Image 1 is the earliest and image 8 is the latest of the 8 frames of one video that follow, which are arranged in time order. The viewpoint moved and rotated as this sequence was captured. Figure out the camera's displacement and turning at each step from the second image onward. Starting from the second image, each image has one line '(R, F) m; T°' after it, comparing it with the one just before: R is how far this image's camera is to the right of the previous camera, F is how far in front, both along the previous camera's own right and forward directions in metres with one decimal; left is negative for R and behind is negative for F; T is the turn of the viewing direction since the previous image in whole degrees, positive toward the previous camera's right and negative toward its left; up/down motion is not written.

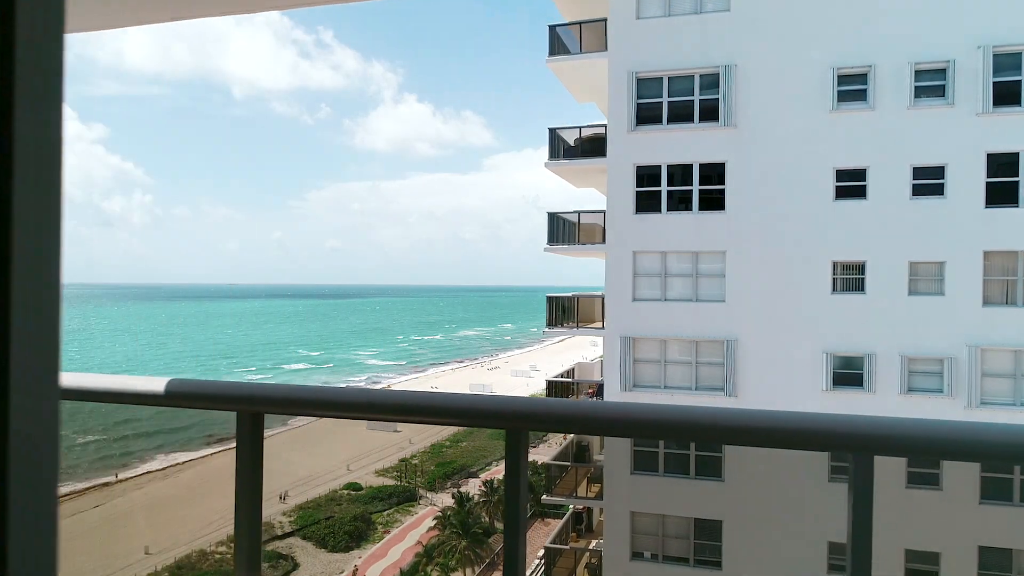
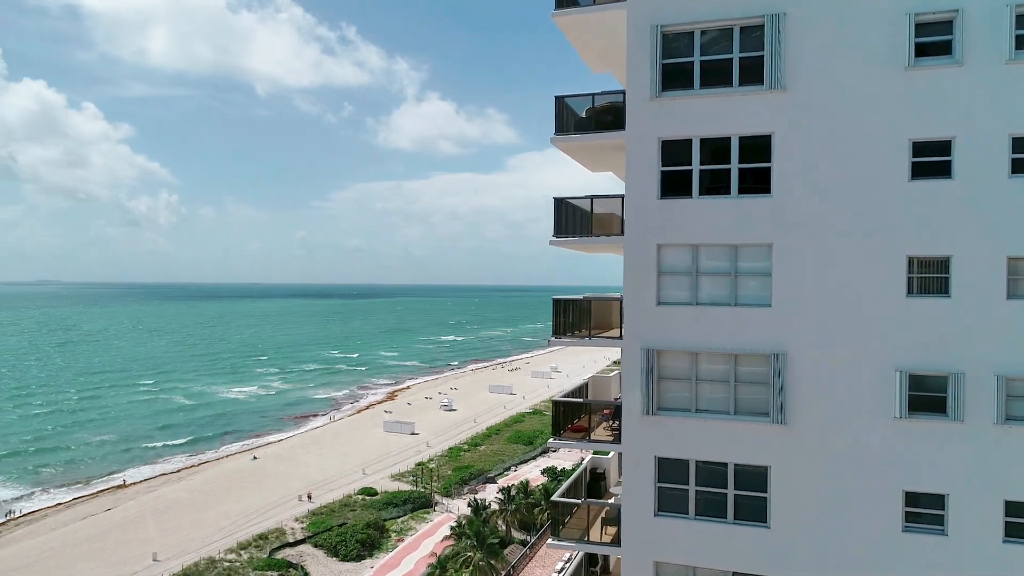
(+0.4, +2.4) m; -2°
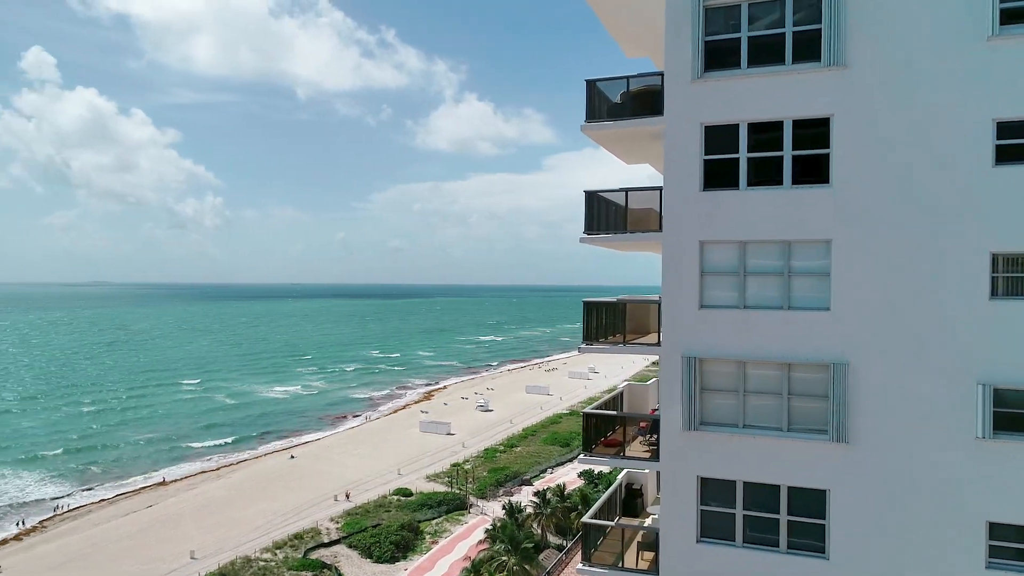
(+0.2, +1.0) m; -3°
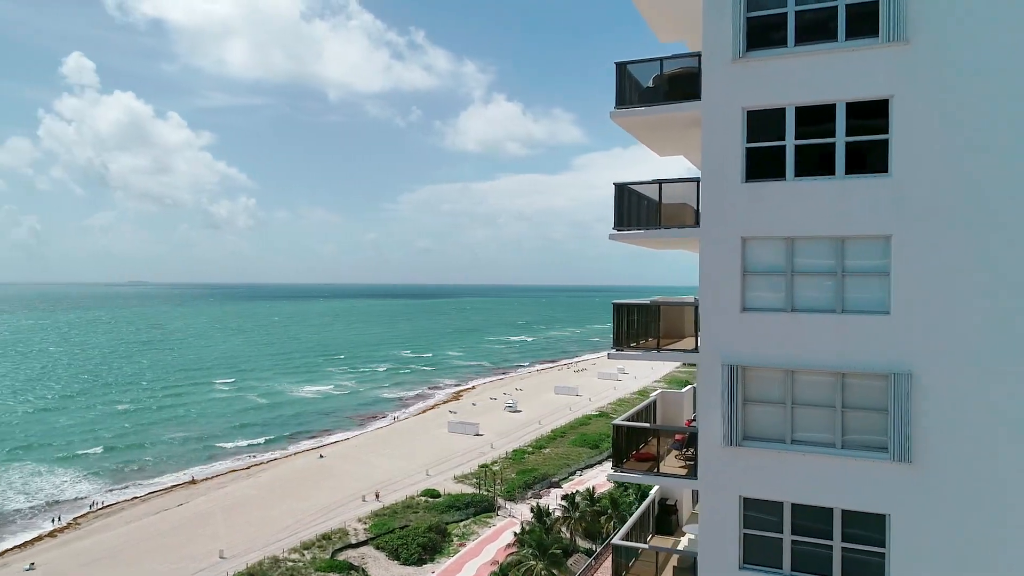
(+0.1, +0.8) m; -2°
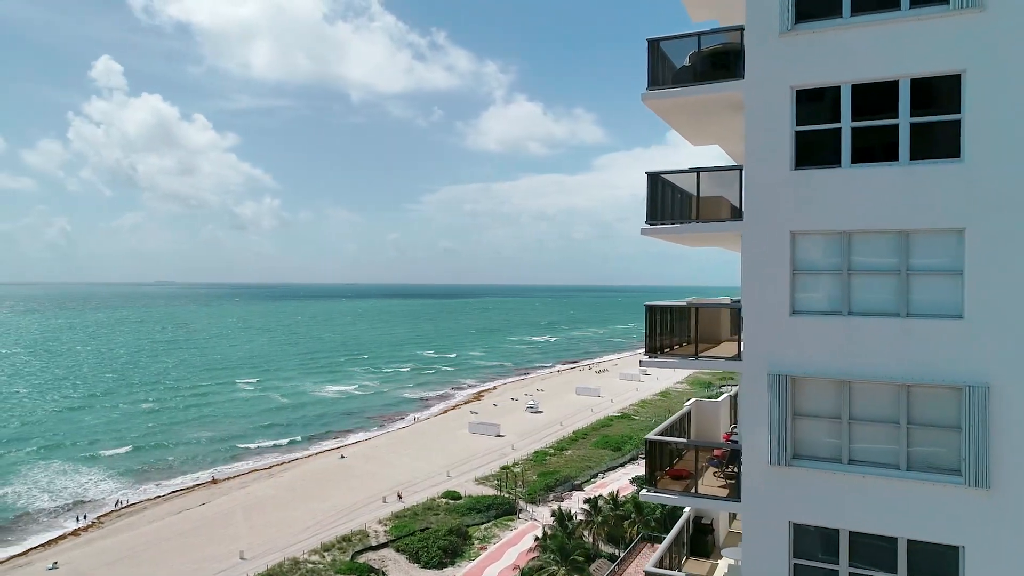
(0.0, +0.9) m; -2°
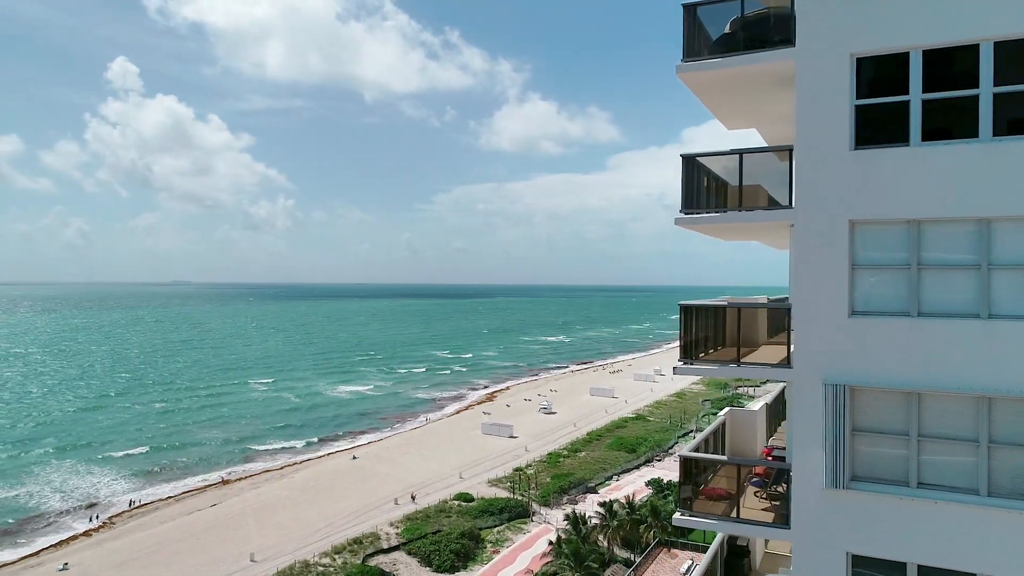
(0.0, +1.0) m; -1°
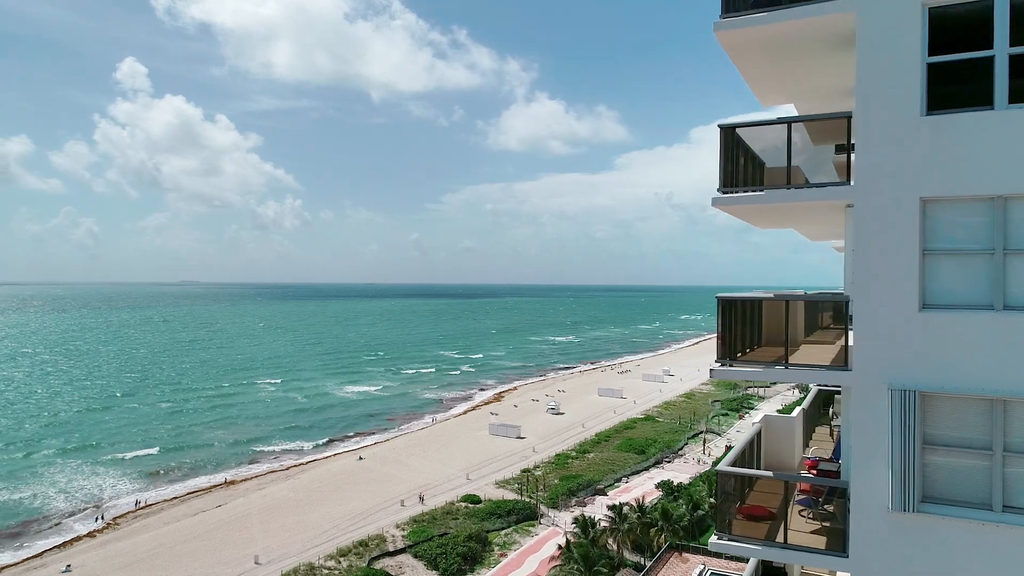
(-0.1, +1.0) m; -1°
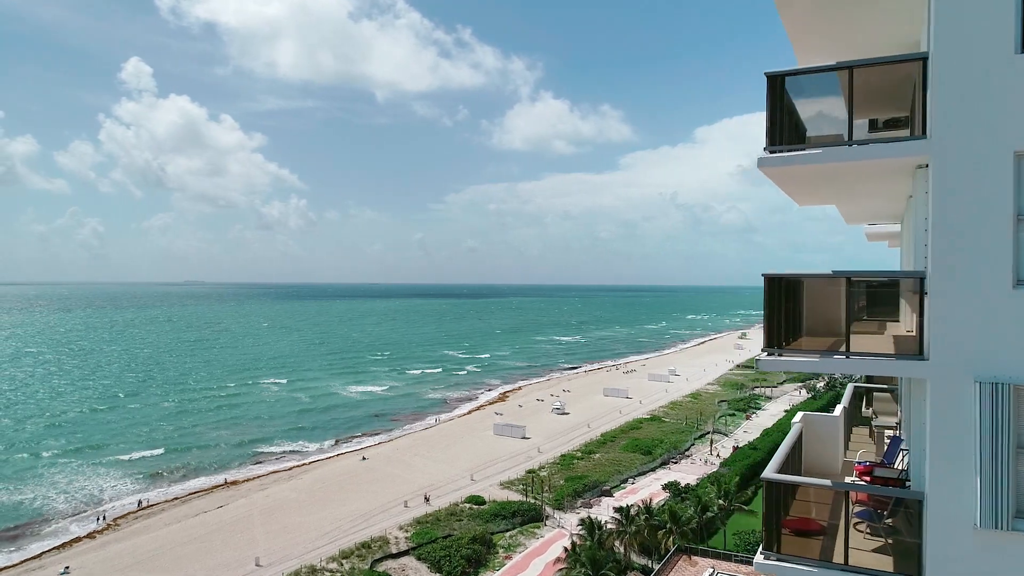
(-0.1, +1.0) m; 0°
